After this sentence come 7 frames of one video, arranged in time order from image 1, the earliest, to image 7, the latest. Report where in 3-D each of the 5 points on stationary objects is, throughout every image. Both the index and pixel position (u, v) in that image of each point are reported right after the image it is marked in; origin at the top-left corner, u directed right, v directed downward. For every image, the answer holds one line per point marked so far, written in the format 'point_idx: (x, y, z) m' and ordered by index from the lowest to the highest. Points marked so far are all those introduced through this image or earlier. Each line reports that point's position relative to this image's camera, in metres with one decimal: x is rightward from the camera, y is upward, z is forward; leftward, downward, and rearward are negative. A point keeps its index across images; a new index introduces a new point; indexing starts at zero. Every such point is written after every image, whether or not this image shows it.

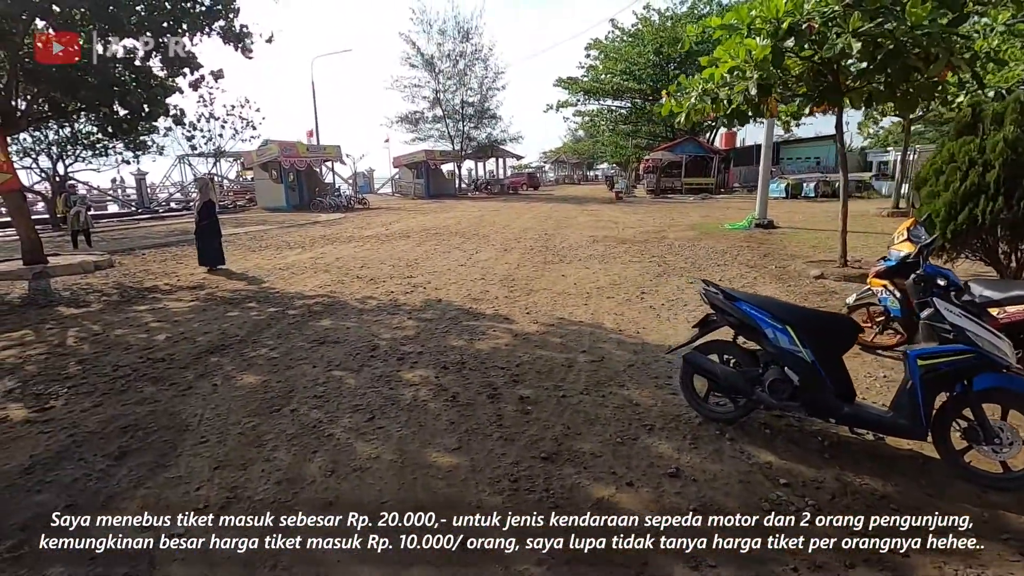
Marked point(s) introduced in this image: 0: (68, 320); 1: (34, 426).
0: (-5.4, -0.4, +6.5) m
1: (-3.2, -0.9, +3.6) m
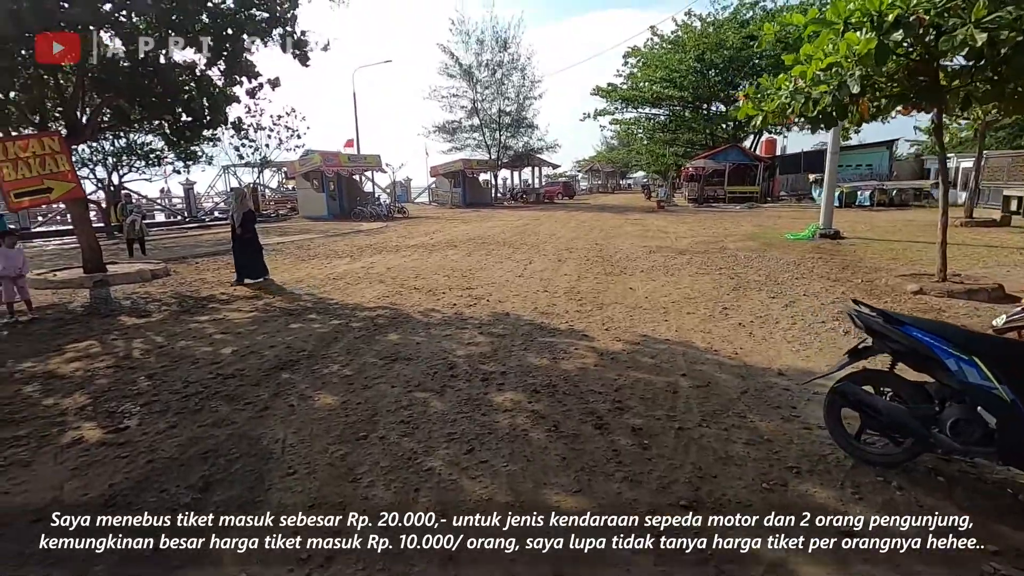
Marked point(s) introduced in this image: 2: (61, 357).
0: (-4.5, -0.5, +6.4) m
1: (-2.6, -1.0, +3.4) m
2: (-4.5, -0.7, +5.4) m
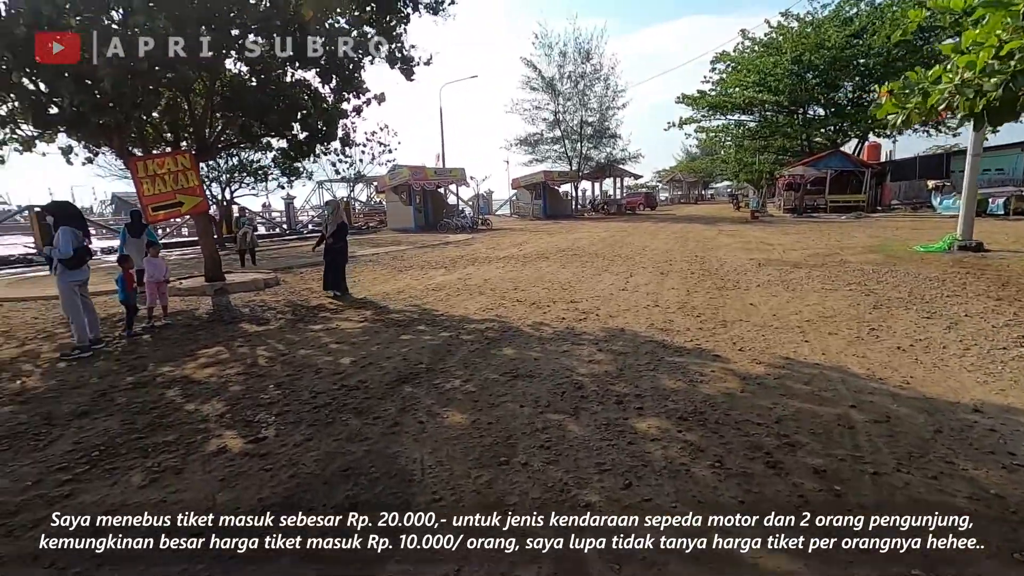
0: (-3.2, -0.6, +6.6) m
1: (-1.6, -1.1, +3.4) m
2: (-3.3, -0.8, +5.6) m
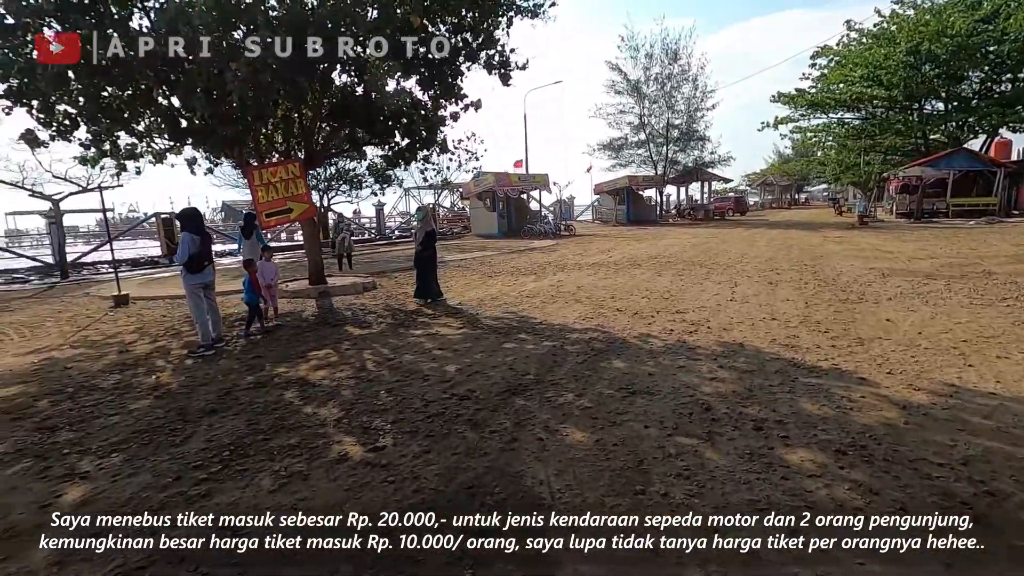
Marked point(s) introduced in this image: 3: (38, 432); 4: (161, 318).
0: (-1.9, -0.7, +6.7) m
1: (-0.8, -1.1, +3.3) m
2: (-2.2, -0.8, +5.7) m
3: (-3.7, -1.1, +4.2) m
4: (-5.9, -0.5, +8.9) m
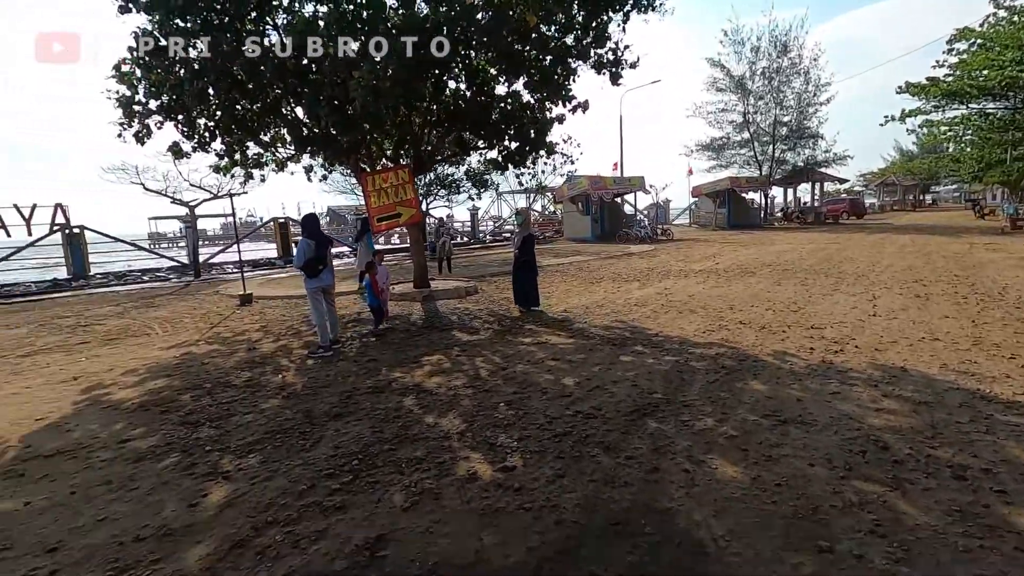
0: (-0.5, -0.7, +6.6) m
1: (0.0, -1.2, +3.1) m
2: (-1.0, -0.9, +5.7) m
3: (-2.7, -1.2, +4.4) m
4: (-4.1, -0.5, +9.4) m
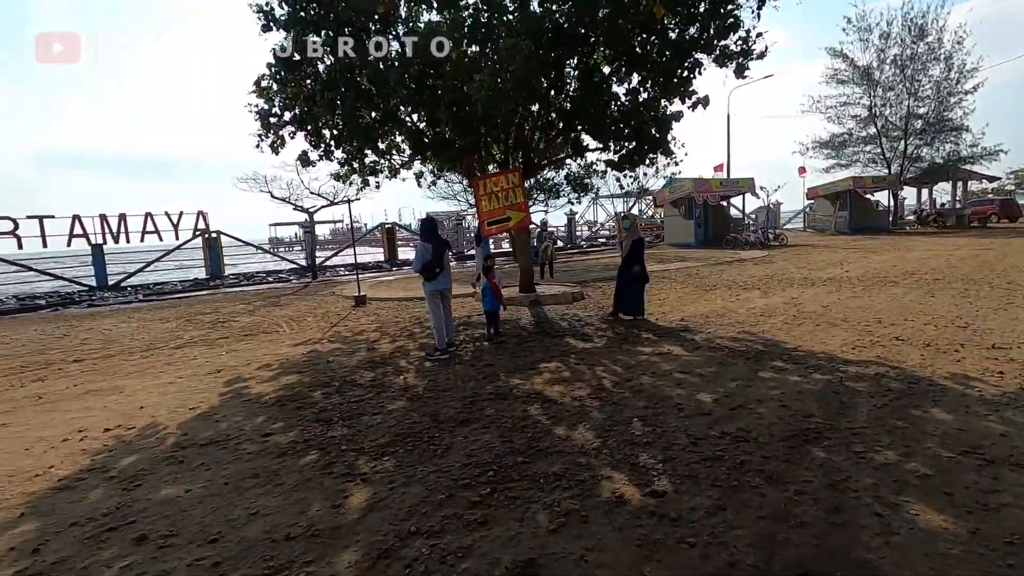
0: (+0.9, -0.8, +6.3) m
1: (+0.8, -1.2, +2.8) m
2: (+0.3, -0.9, +5.5) m
3: (-1.7, -1.2, +4.6) m
4: (-2.1, -0.6, +9.7) m
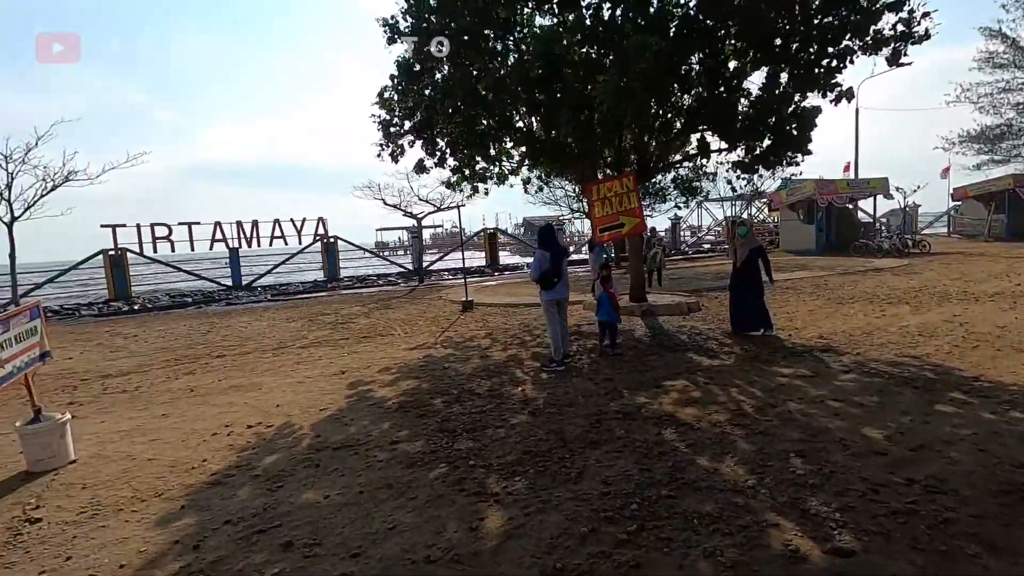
0: (+2.2, -0.9, +5.8) m
1: (+1.5, -1.3, +2.3) m
2: (+1.5, -1.0, +5.1) m
3: (-0.6, -1.2, +4.5) m
4: (-0.2, -0.7, +9.7) m
